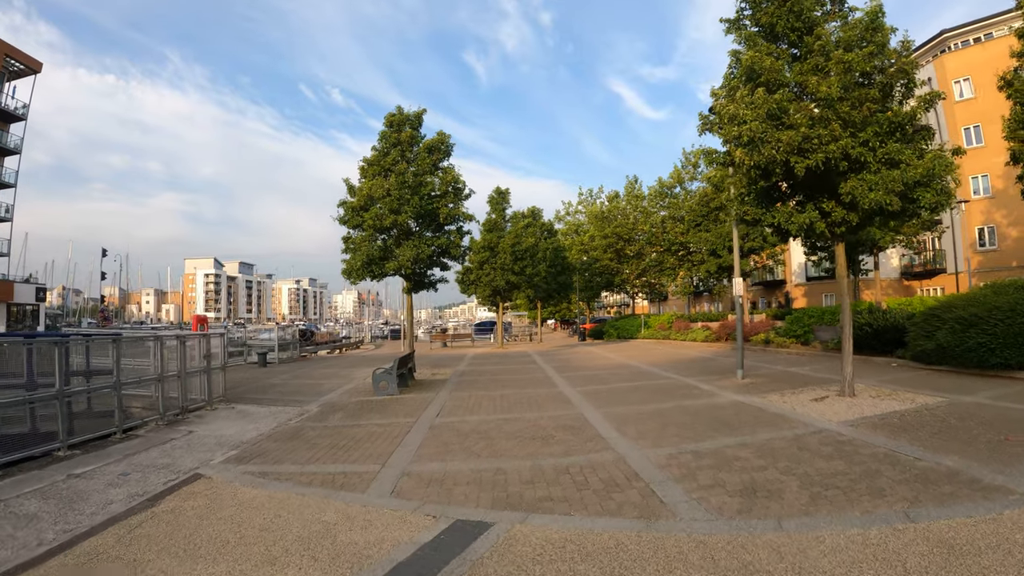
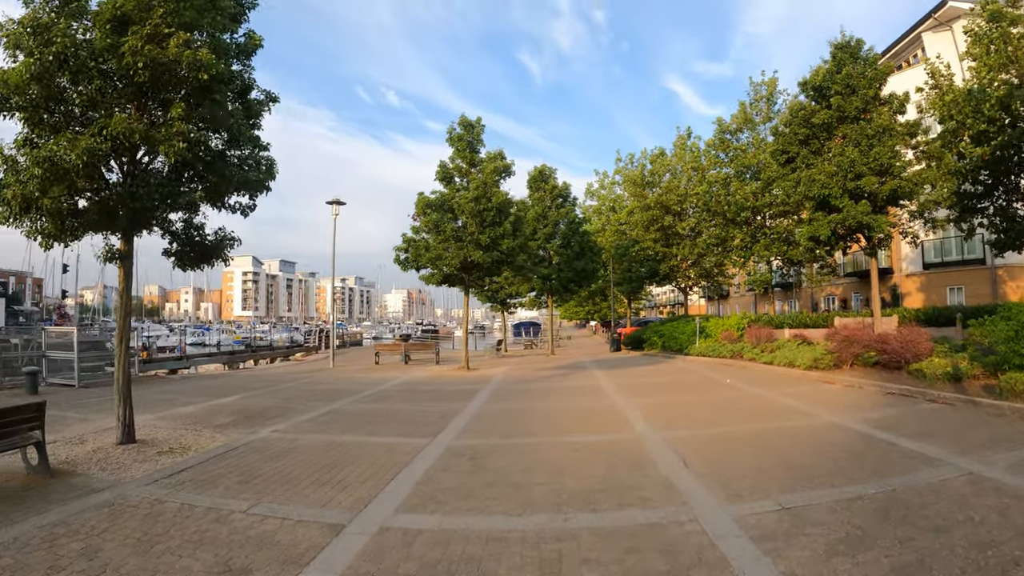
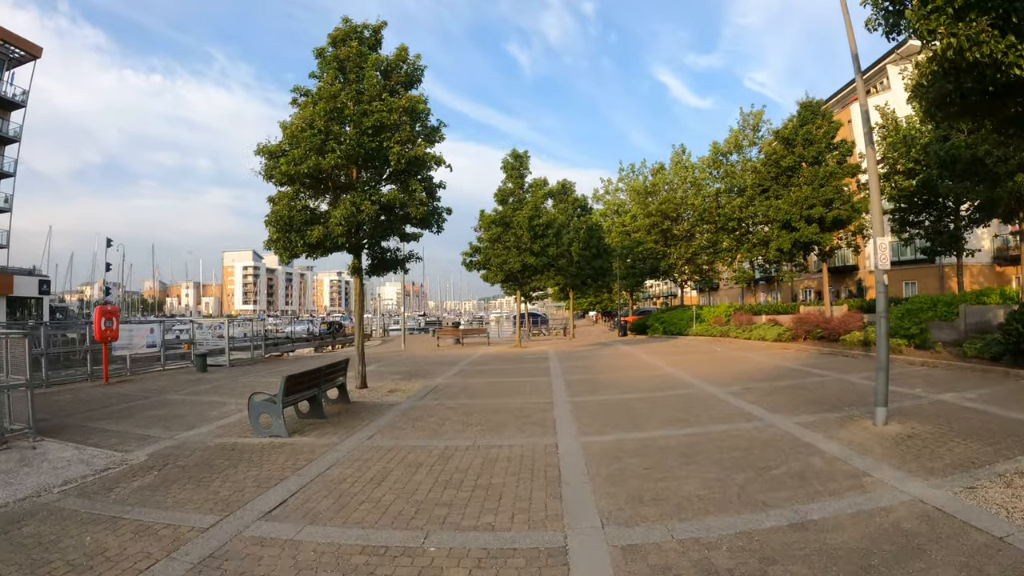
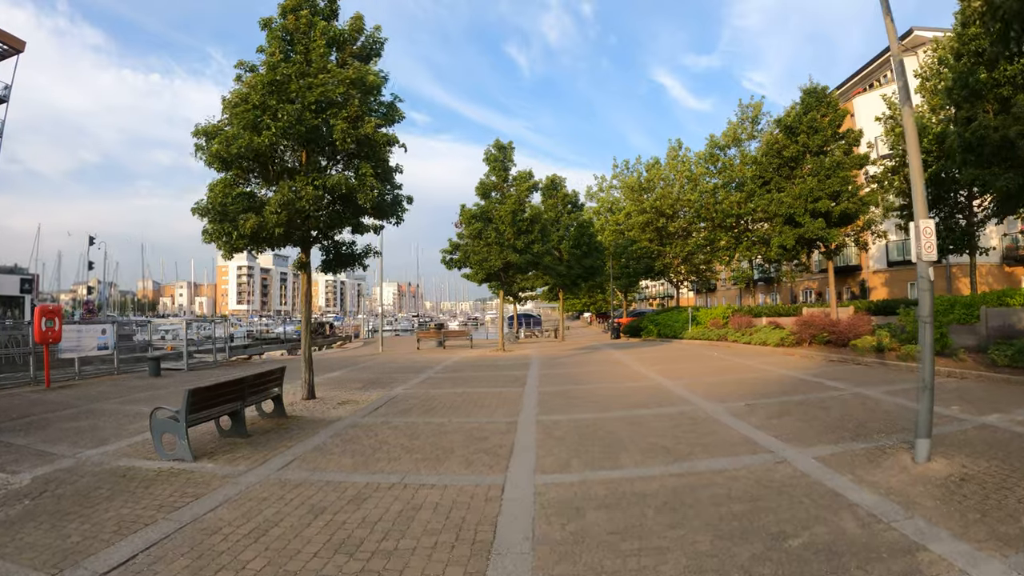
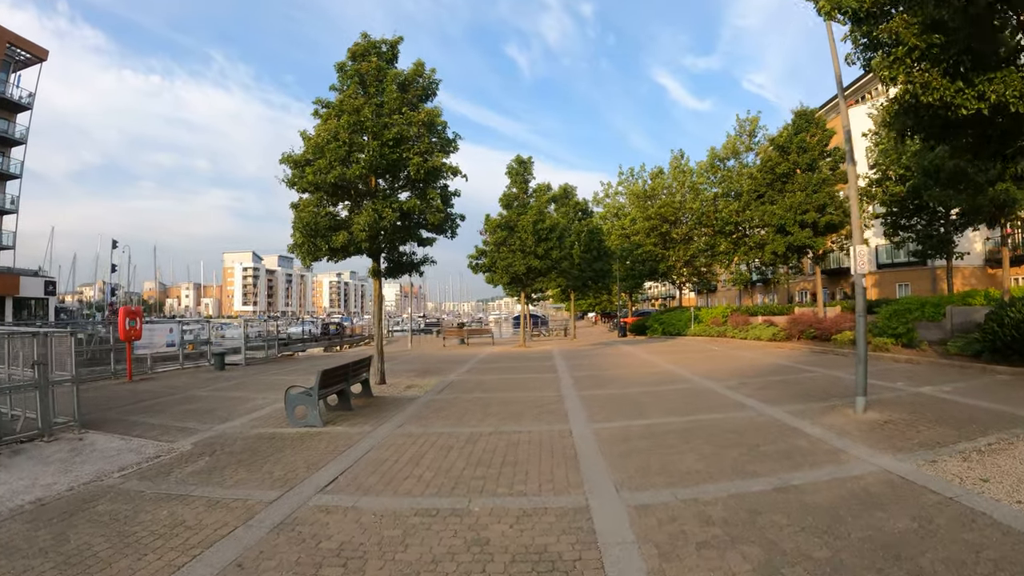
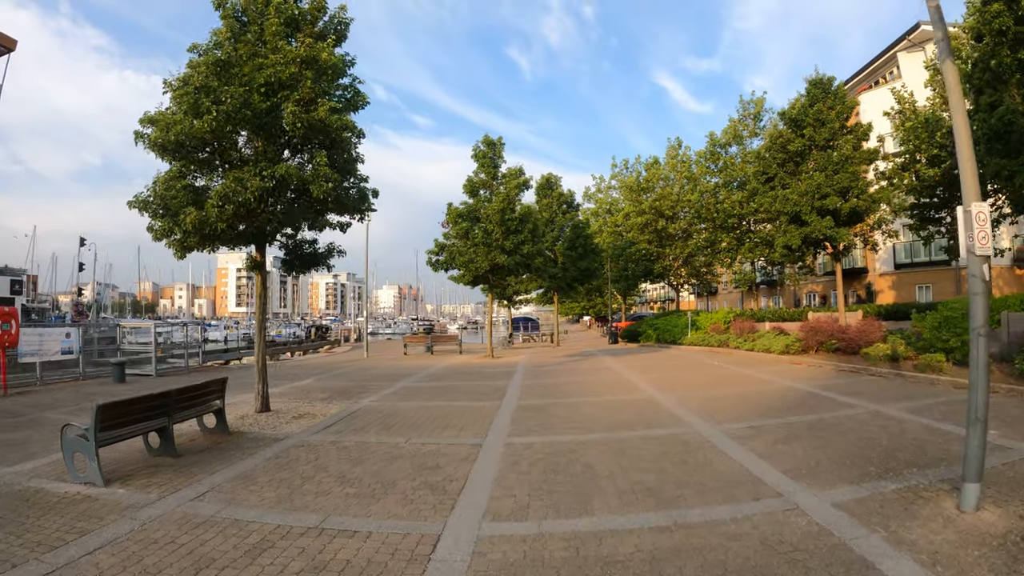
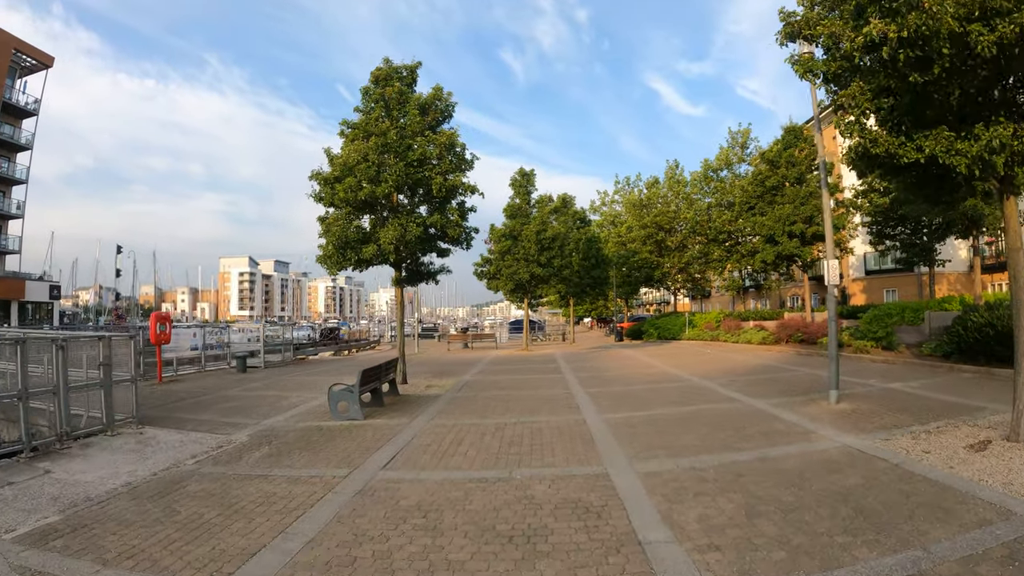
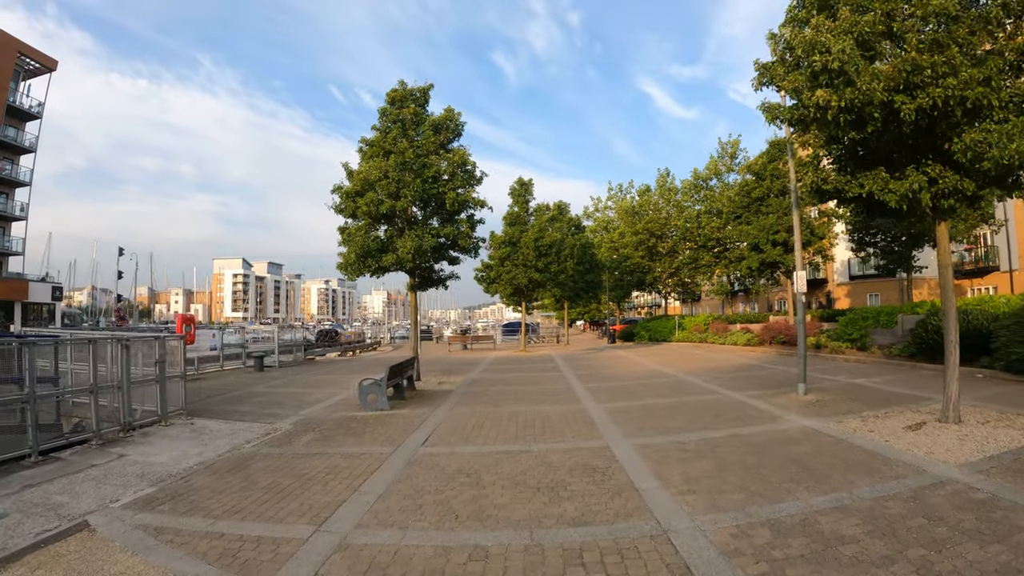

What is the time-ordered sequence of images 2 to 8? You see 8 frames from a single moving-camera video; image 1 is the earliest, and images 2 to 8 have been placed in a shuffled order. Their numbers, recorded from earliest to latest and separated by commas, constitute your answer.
8, 7, 5, 3, 4, 6, 2
